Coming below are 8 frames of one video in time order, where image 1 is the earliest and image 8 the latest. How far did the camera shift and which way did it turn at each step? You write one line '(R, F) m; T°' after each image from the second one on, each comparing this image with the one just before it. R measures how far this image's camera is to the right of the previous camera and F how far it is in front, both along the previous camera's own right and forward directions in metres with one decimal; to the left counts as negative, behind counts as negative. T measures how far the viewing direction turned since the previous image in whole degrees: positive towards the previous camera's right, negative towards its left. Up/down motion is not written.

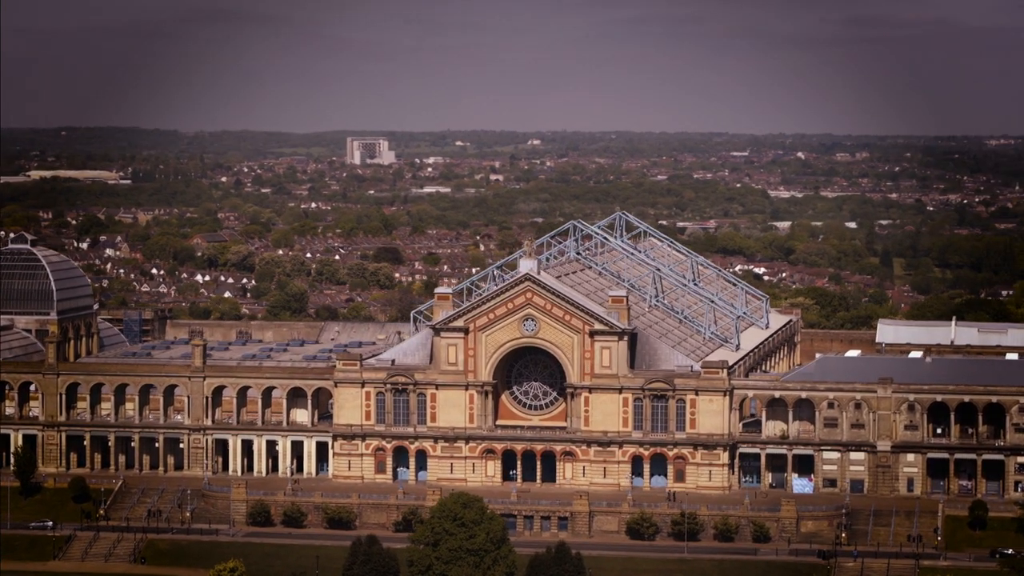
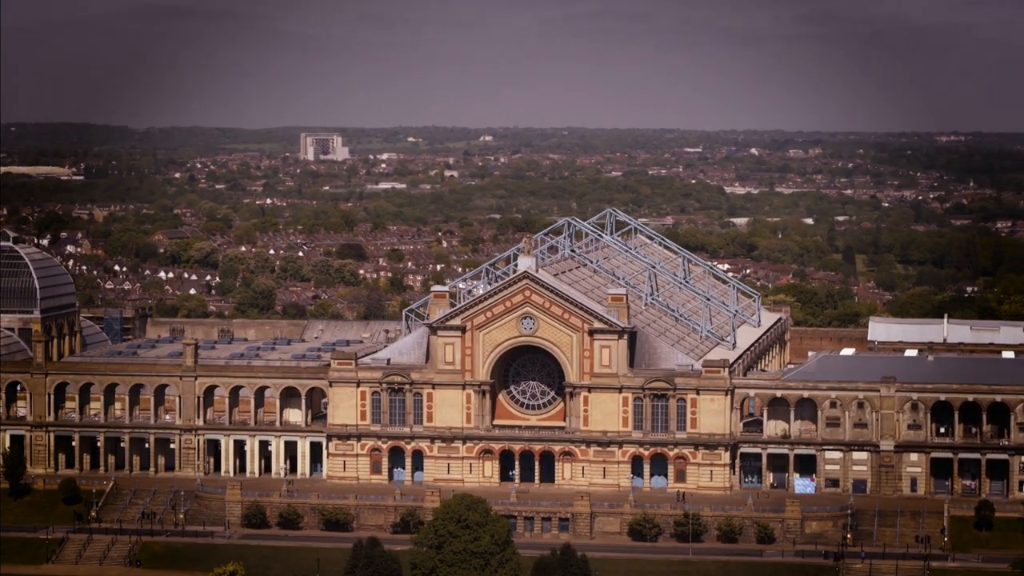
(-1.5, +1.2) m; +1°
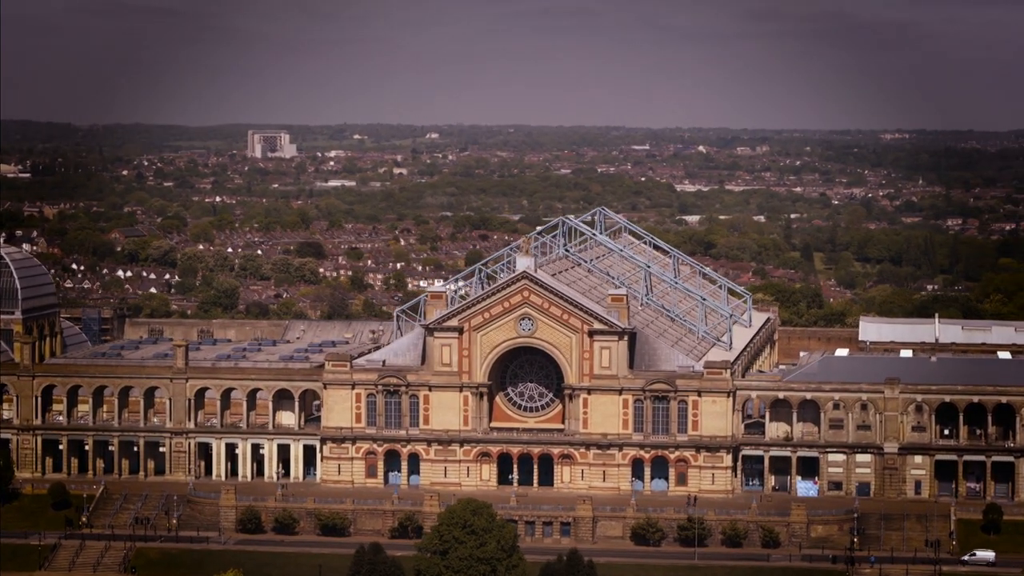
(-1.7, +1.4) m; +1°
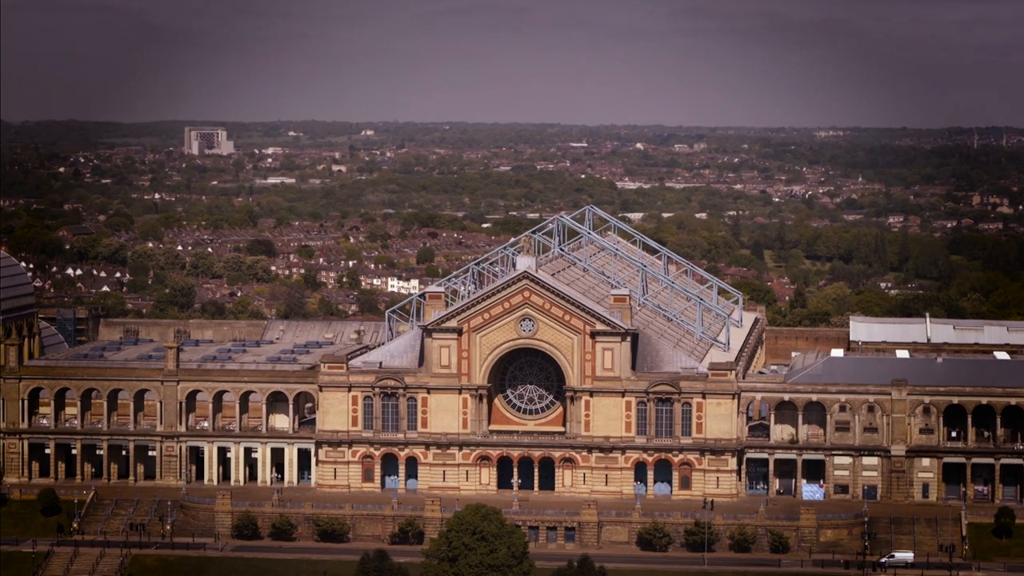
(-2.1, +1.6) m; +1°
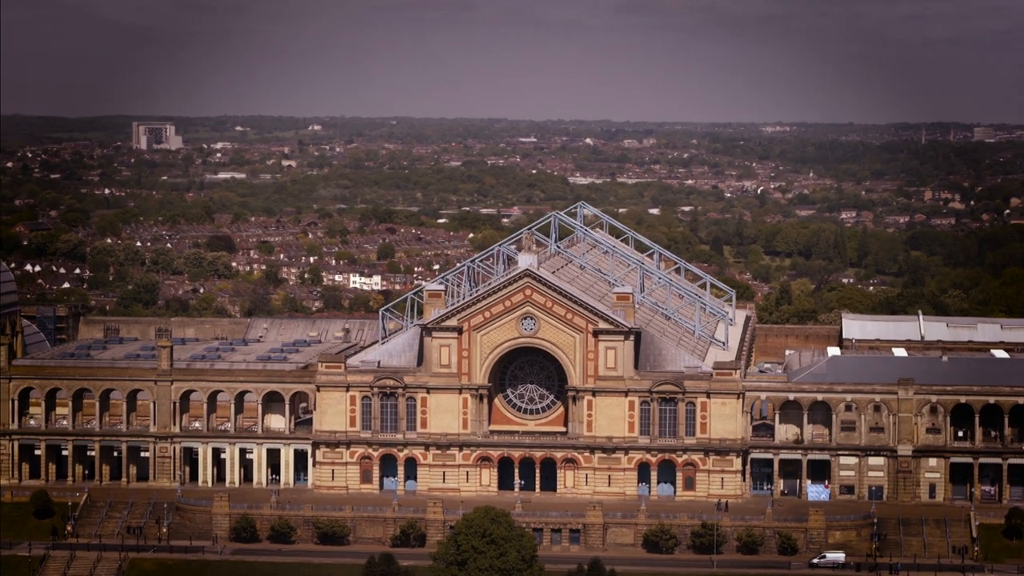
(-1.7, +1.3) m; +1°
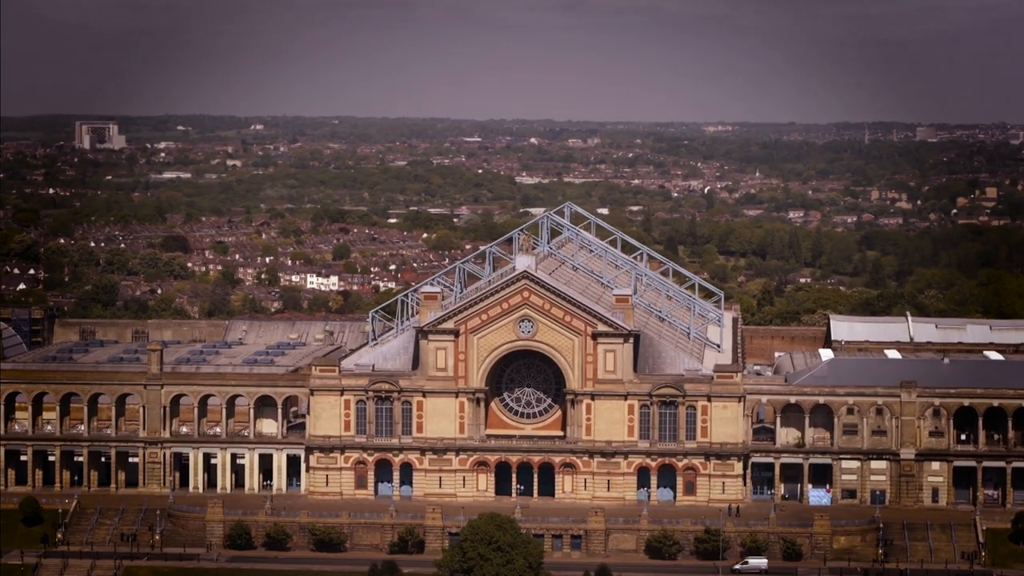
(-1.7, +1.3) m; +1°
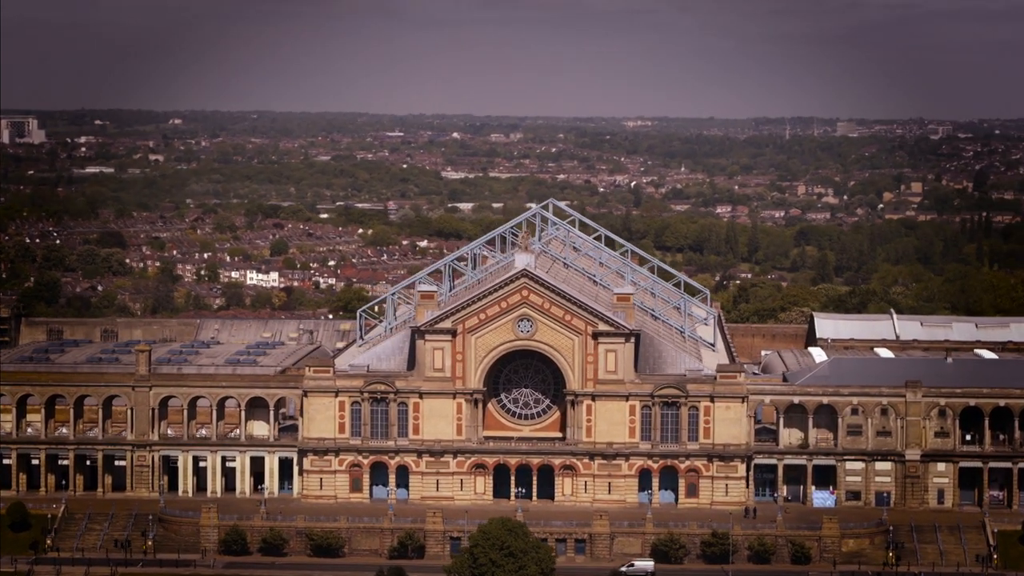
(-2.4, +1.7) m; +2°
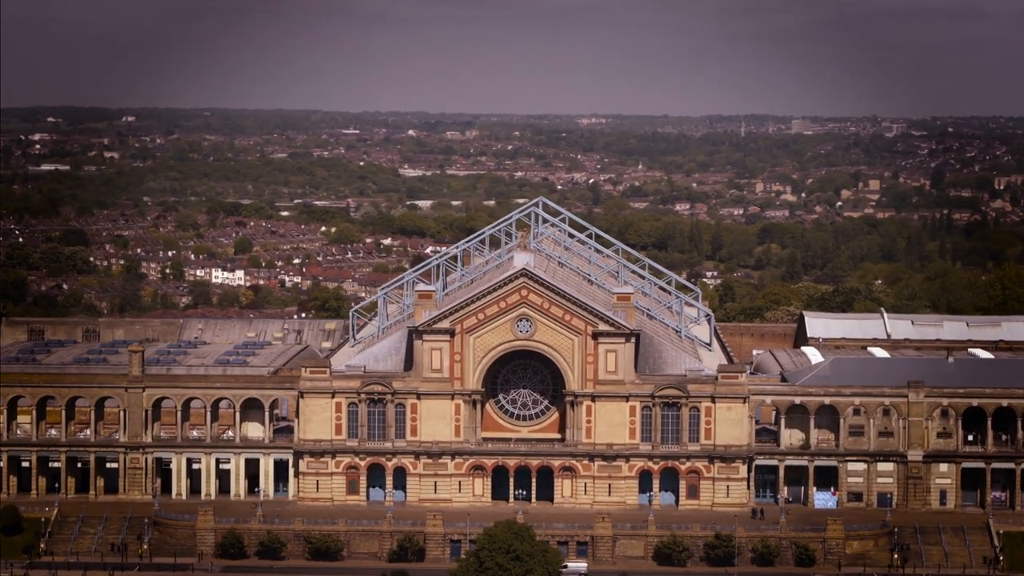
(-1.4, +0.9) m; +1°
